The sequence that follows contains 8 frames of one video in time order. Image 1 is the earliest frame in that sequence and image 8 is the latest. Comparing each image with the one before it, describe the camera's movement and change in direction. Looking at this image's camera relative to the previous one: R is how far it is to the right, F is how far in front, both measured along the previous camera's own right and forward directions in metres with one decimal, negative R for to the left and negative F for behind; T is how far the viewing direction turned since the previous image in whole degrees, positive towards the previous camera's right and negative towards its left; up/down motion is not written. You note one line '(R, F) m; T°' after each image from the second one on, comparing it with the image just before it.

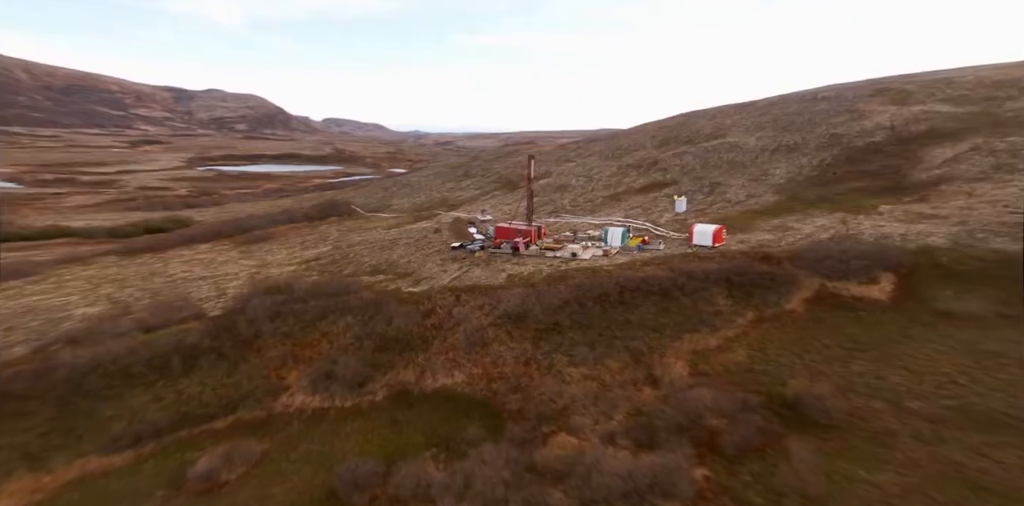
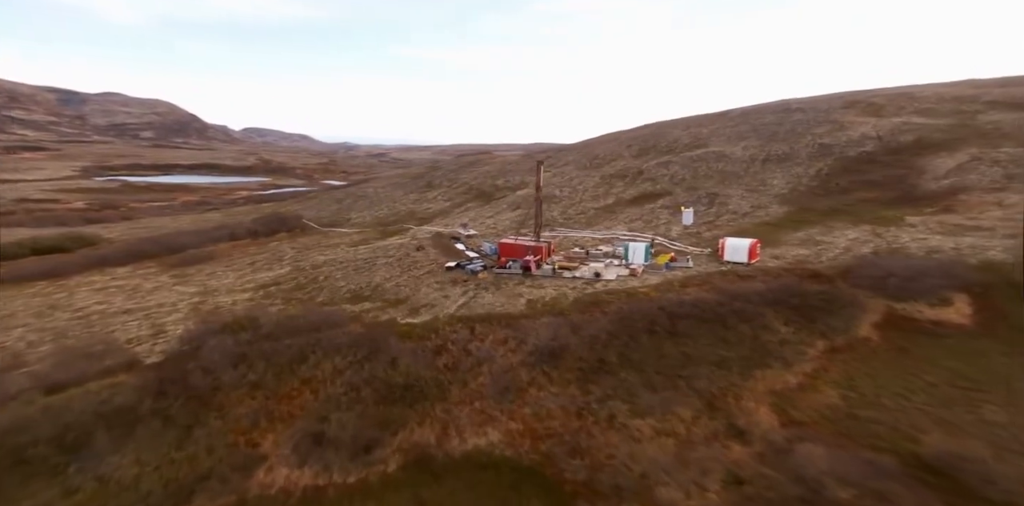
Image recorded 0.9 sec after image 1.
(-3.1, +4.1) m; +6°
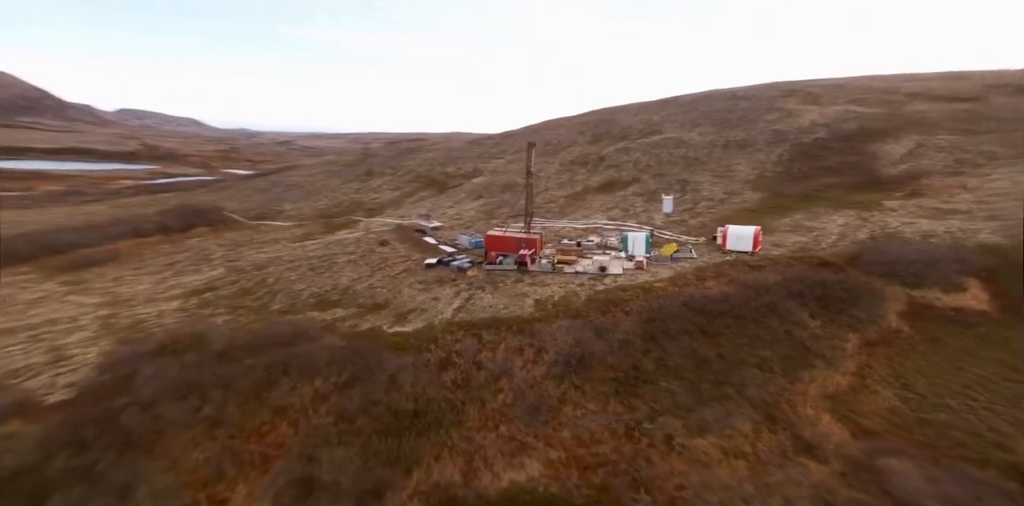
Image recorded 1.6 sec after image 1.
(-2.9, +3.0) m; +8°
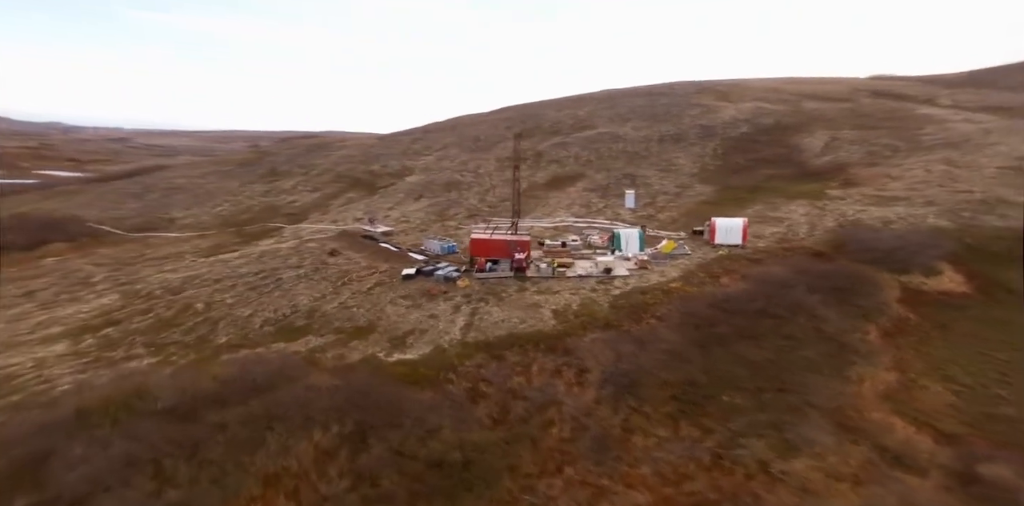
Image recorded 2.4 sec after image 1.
(-3.8, +2.8) m; +11°
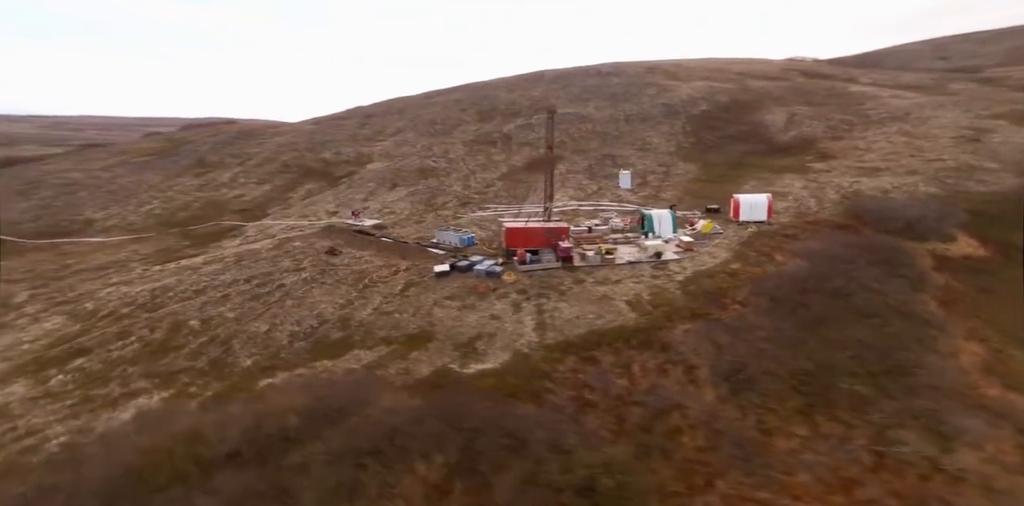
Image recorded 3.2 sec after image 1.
(-4.5, +2.0) m; +8°
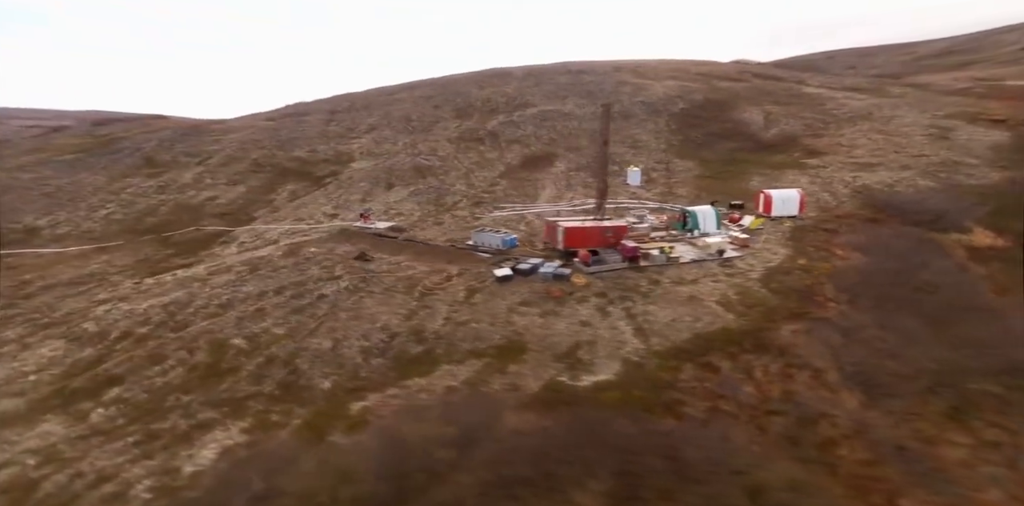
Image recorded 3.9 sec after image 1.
(-4.4, +1.2) m; +6°
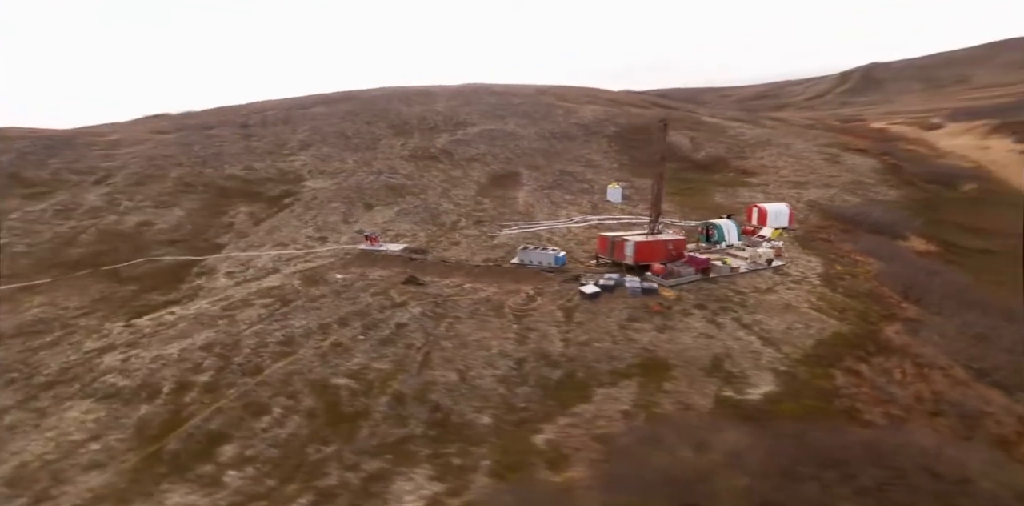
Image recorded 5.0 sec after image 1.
(-7.2, +1.1) m; +13°
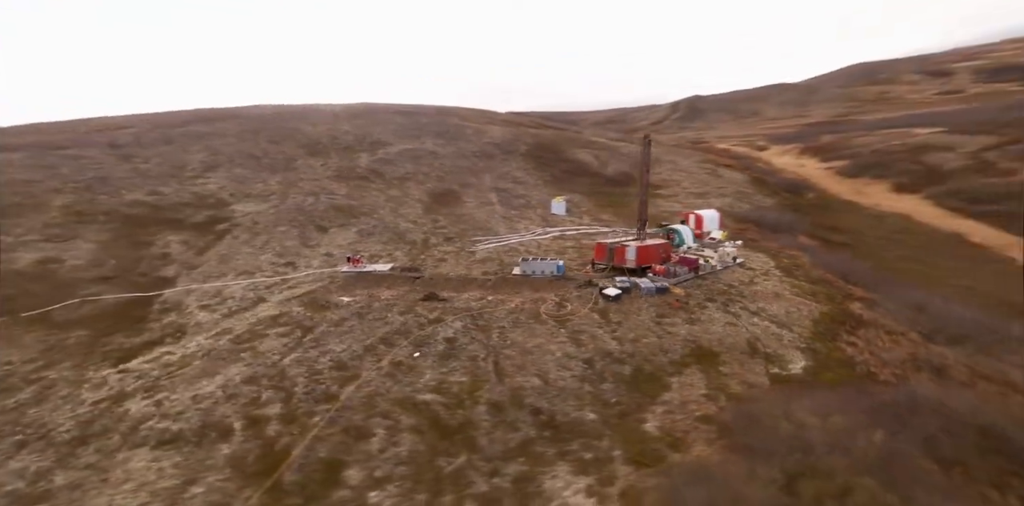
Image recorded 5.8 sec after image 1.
(-5.7, -0.4) m; +13°
